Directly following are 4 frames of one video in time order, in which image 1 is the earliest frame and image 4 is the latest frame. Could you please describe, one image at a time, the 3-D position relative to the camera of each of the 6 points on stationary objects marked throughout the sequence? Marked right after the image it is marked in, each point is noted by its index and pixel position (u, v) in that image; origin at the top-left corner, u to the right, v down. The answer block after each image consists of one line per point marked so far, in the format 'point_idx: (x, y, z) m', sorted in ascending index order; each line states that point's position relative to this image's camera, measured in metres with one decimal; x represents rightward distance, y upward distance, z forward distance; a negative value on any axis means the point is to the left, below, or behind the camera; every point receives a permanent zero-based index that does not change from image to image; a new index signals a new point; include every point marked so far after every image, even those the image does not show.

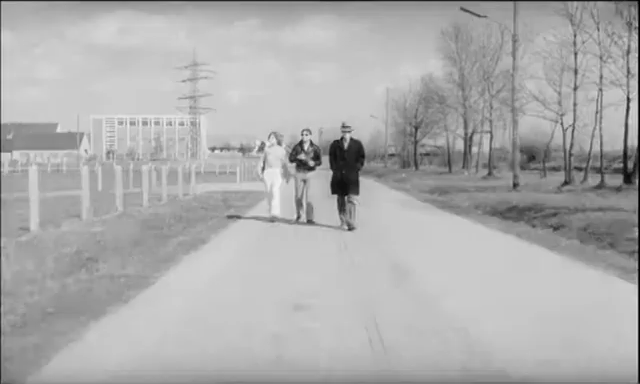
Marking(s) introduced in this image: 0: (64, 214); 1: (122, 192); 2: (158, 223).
0: (-5.0, -0.4, +13.7) m
1: (-4.7, 0.0, +16.5) m
2: (-2.8, -0.5, +12.6) m
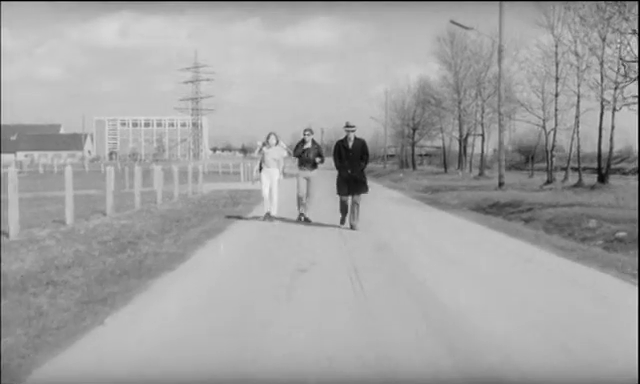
0: (-5.0, -0.4, +15.0) m
1: (-4.7, 0.0, +17.8) m
2: (-2.8, -0.5, +13.8) m
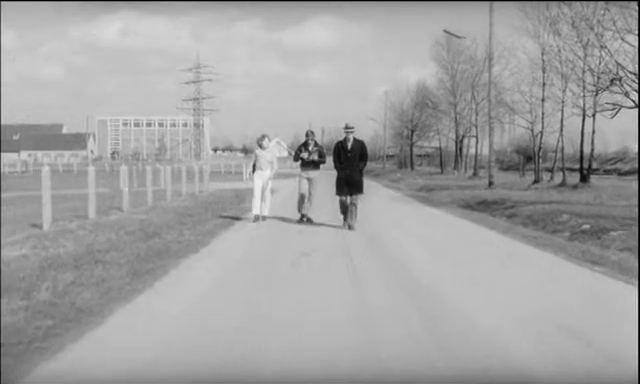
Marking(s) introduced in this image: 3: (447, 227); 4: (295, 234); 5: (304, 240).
0: (-5.0, -0.3, +16.0) m
1: (-4.7, +0.1, +18.8) m
2: (-2.8, -0.4, +14.9) m
3: (+2.8, -0.8, +15.6) m
4: (-0.5, -0.8, +13.9) m
5: (-0.3, -0.8, +12.7) m
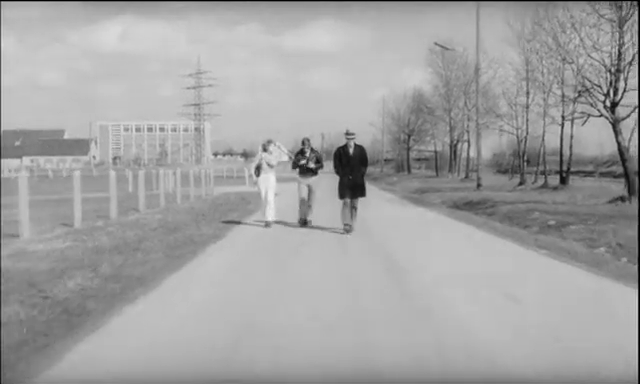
0: (-5.0, -0.4, +17.3) m
1: (-4.7, 0.0, +20.1) m
2: (-2.8, -0.5, +16.1) m
3: (+2.8, -0.8, +16.9) m
4: (-0.5, -0.9, +15.1) m
5: (-0.3, -0.9, +14.0) m
